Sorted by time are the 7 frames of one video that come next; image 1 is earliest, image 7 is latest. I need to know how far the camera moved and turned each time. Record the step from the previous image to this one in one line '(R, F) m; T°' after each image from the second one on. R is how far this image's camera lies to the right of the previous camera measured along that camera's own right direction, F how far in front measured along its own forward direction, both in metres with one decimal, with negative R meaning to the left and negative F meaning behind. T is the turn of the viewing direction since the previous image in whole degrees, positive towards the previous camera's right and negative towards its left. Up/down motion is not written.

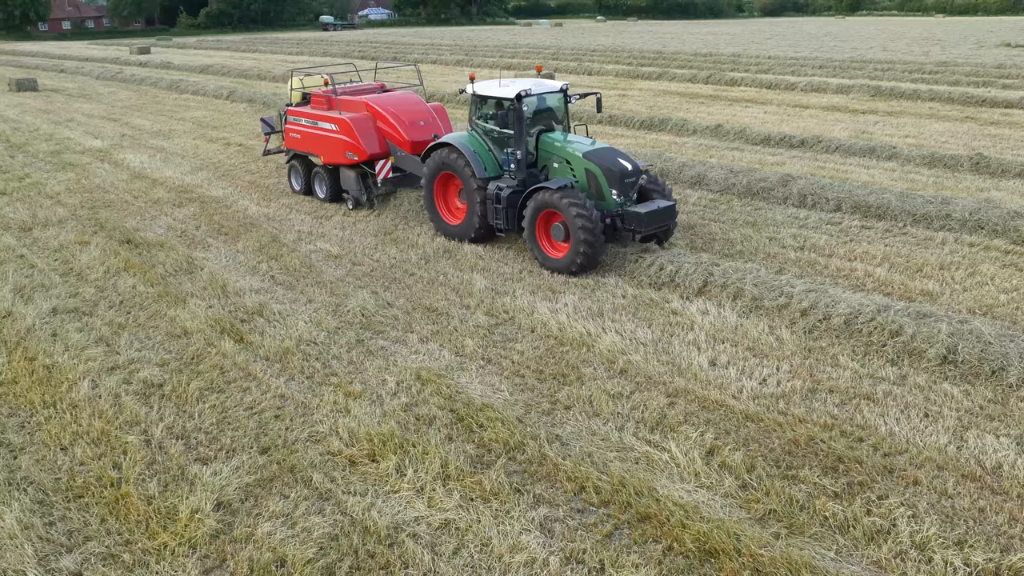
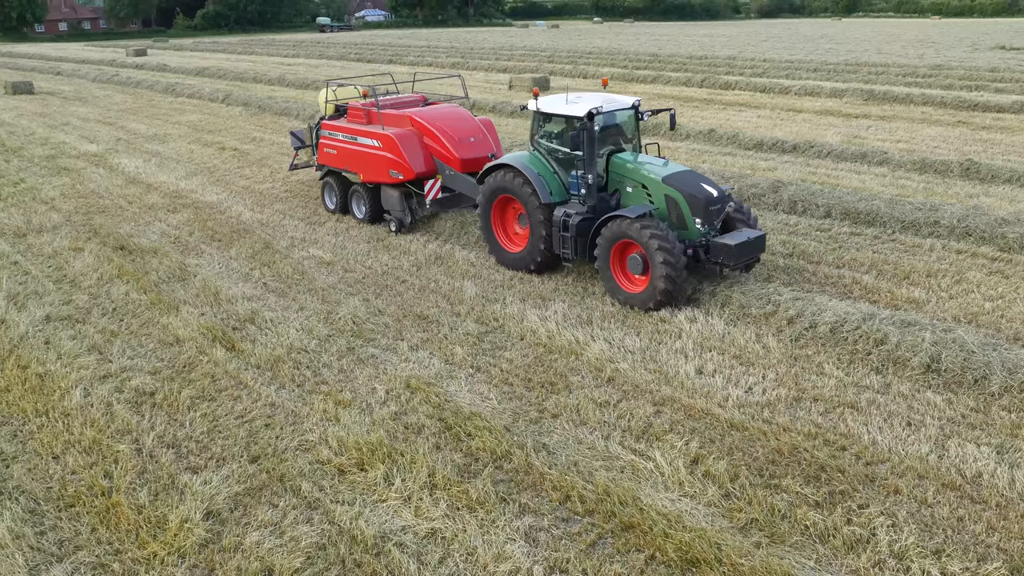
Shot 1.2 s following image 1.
(+0.1, -0.1) m; 0°
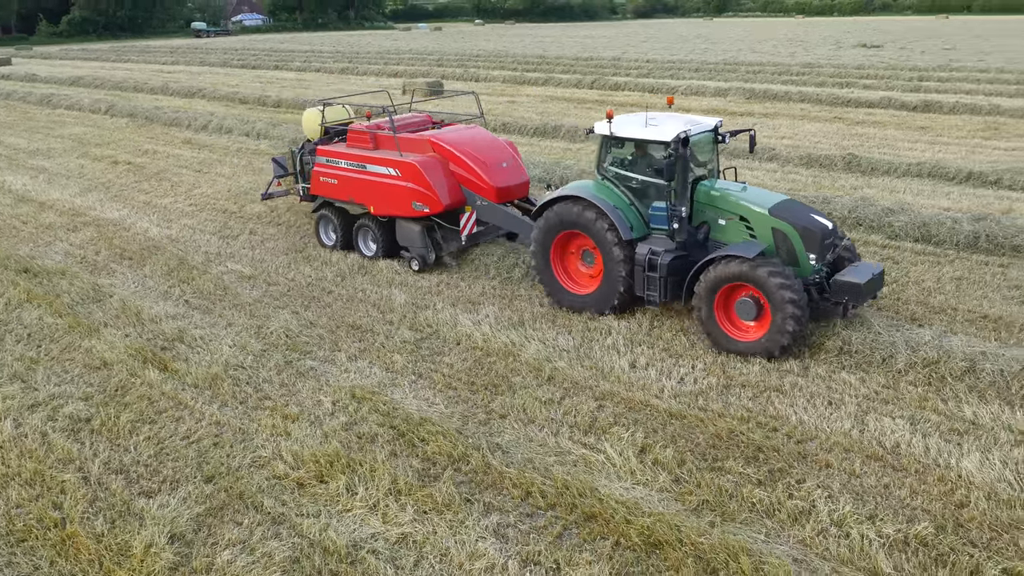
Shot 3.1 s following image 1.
(-0.3, -0.1) m; +7°
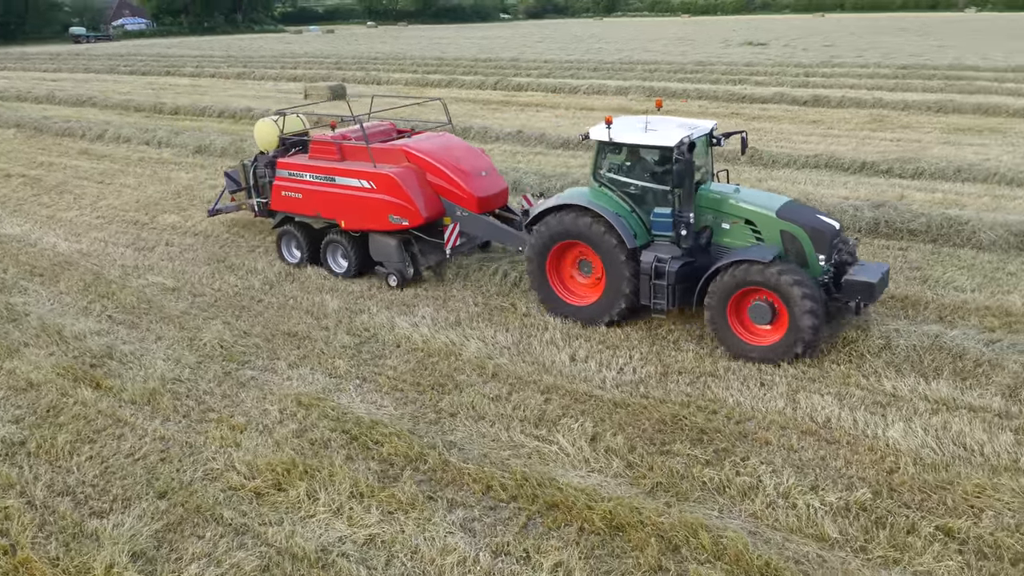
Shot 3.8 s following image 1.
(-0.3, -0.1) m; +6°
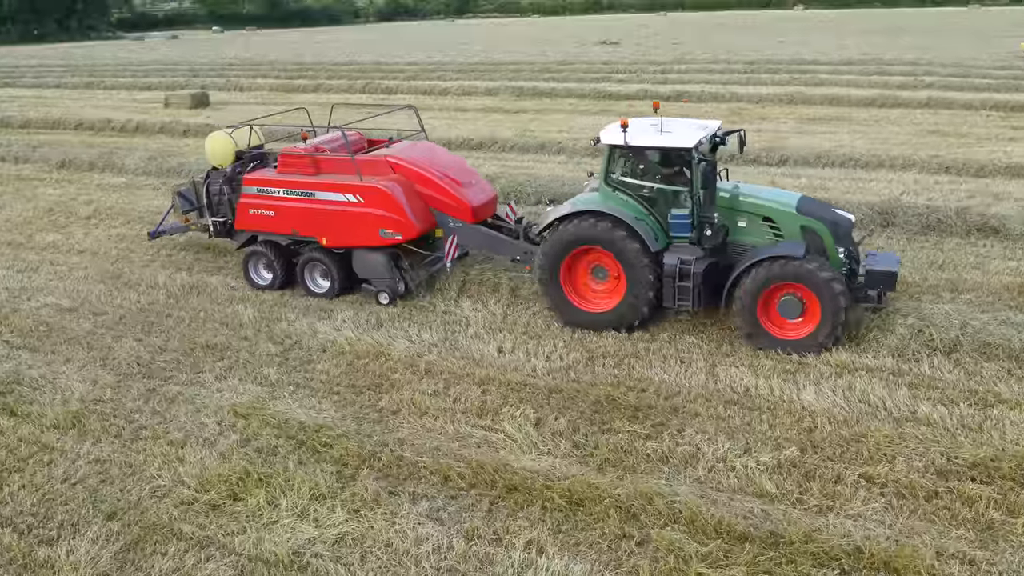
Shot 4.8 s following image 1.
(-0.4, -0.1) m; +9°
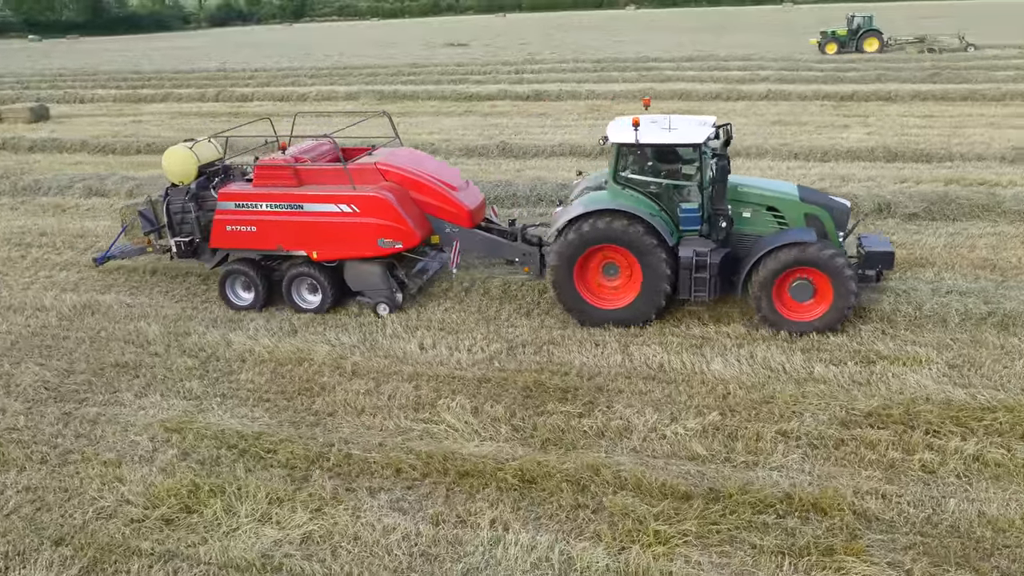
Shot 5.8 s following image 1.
(-0.5, -0.2) m; +9°
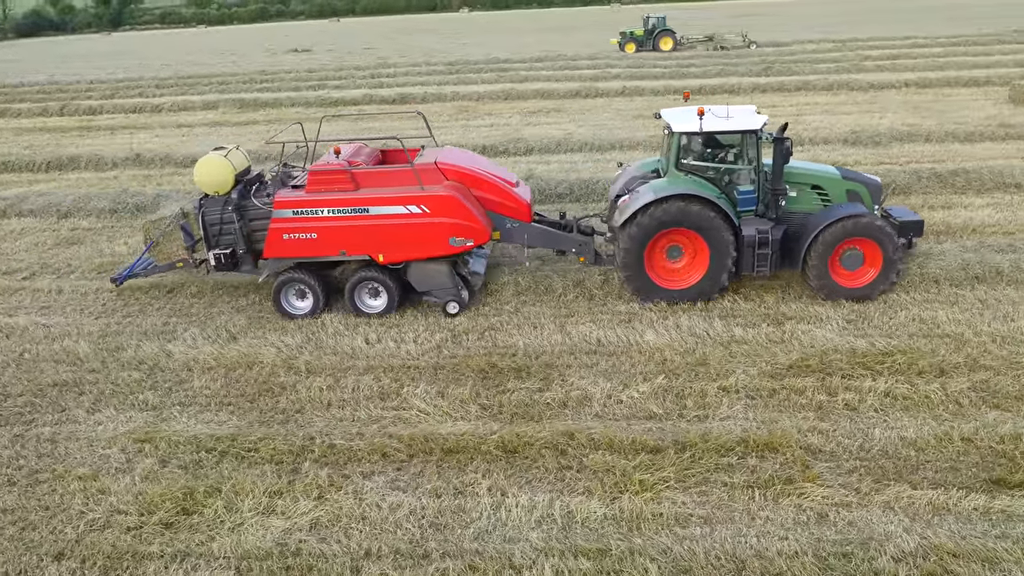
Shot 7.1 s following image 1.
(-0.7, -0.3) m; +10°
